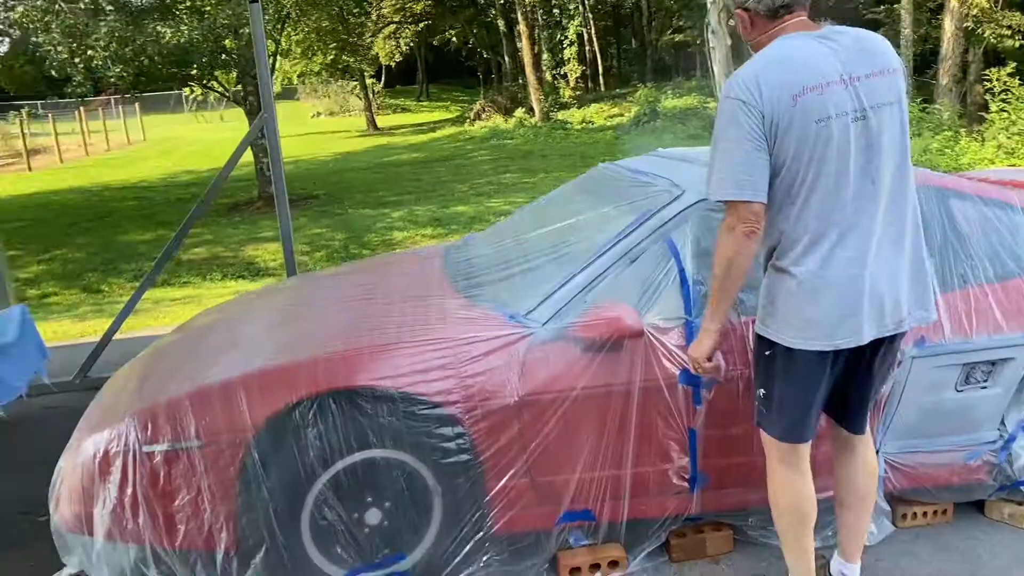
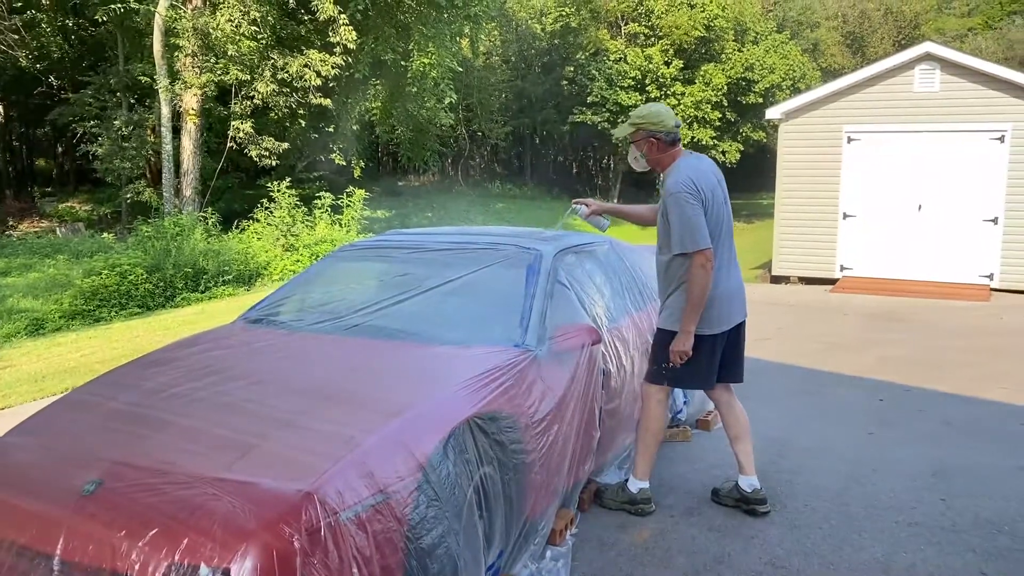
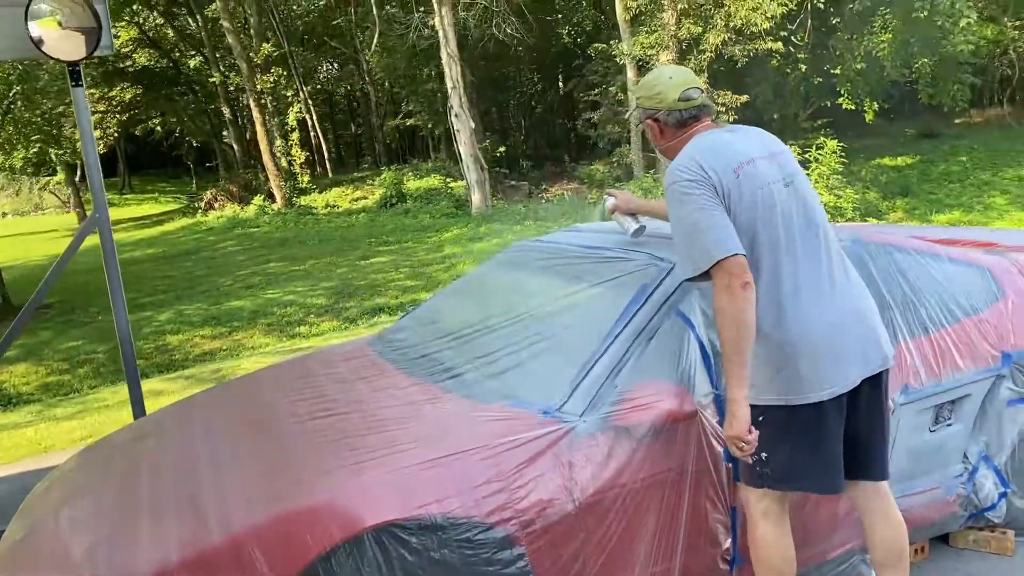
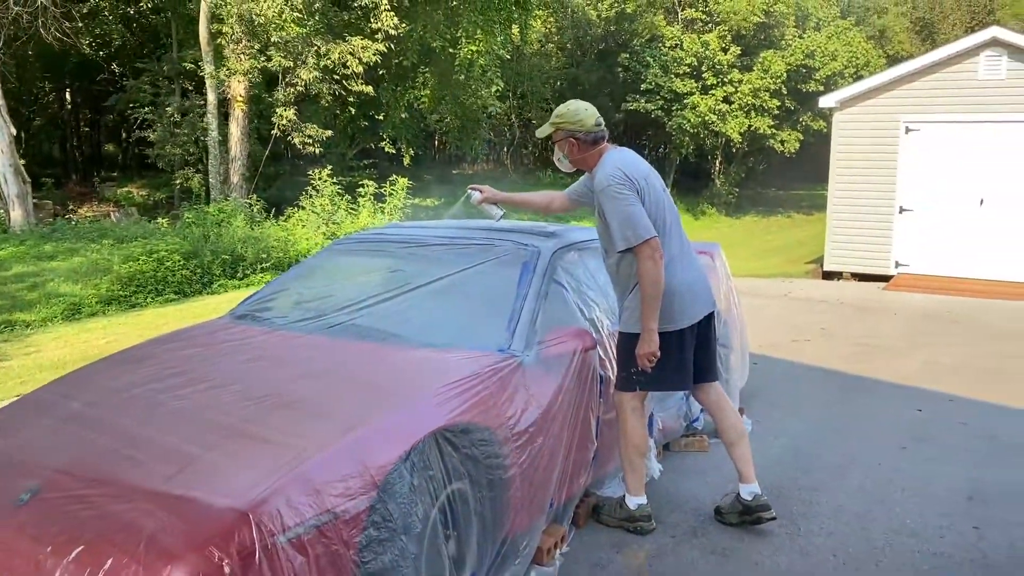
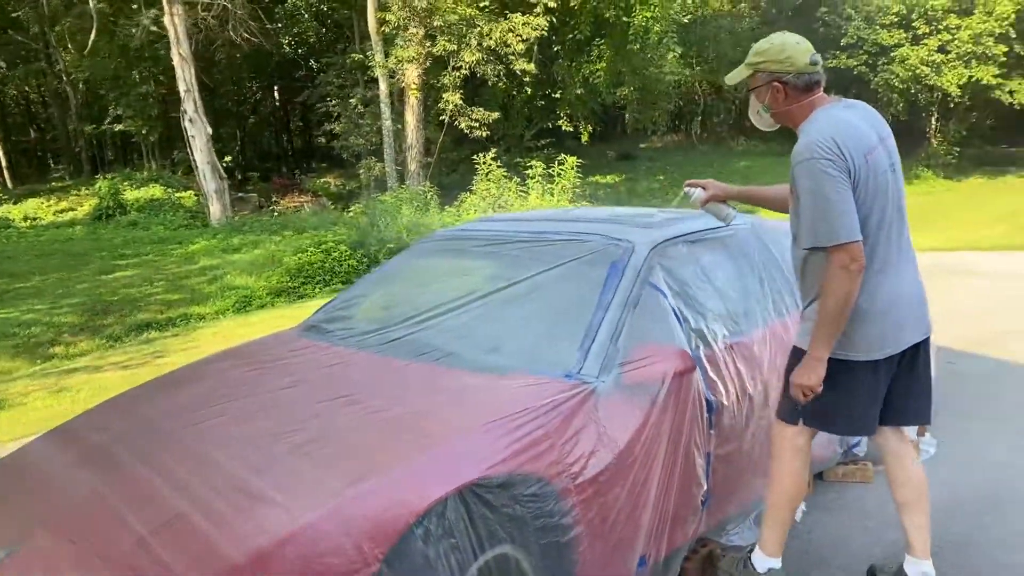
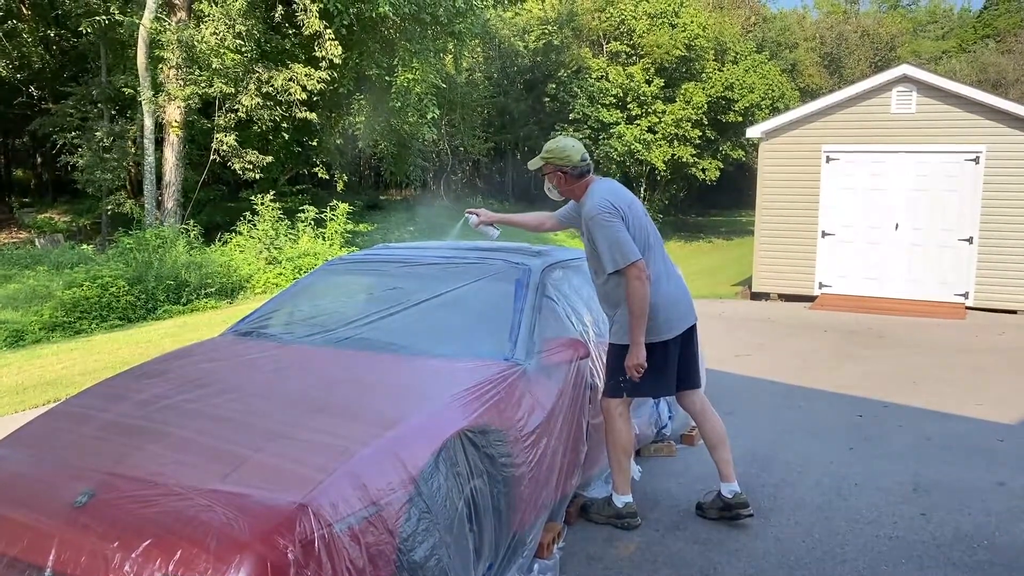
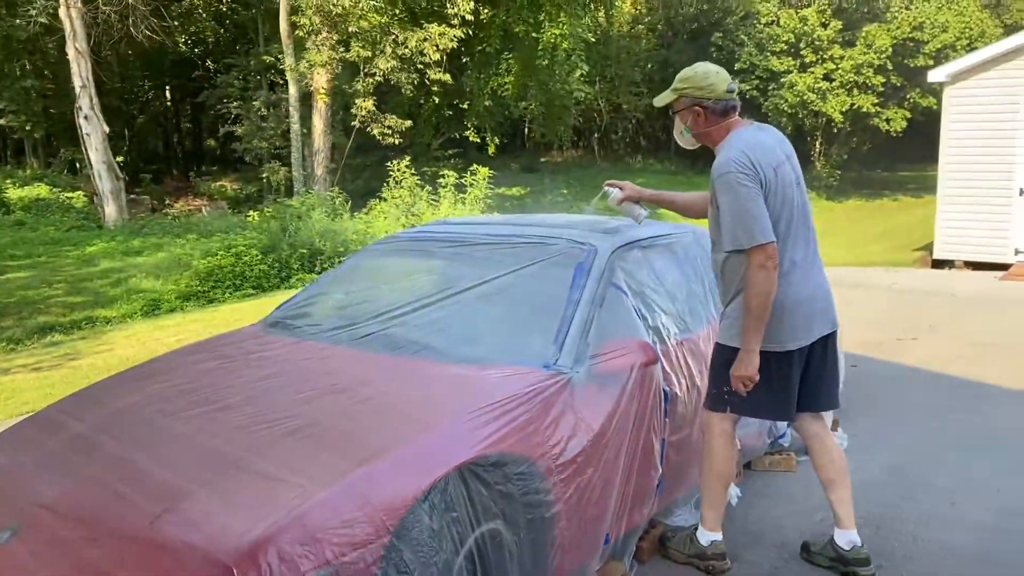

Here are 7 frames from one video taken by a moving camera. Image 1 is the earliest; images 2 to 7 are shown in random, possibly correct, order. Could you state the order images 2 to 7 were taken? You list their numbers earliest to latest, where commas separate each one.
3, 5, 7, 4, 2, 6
